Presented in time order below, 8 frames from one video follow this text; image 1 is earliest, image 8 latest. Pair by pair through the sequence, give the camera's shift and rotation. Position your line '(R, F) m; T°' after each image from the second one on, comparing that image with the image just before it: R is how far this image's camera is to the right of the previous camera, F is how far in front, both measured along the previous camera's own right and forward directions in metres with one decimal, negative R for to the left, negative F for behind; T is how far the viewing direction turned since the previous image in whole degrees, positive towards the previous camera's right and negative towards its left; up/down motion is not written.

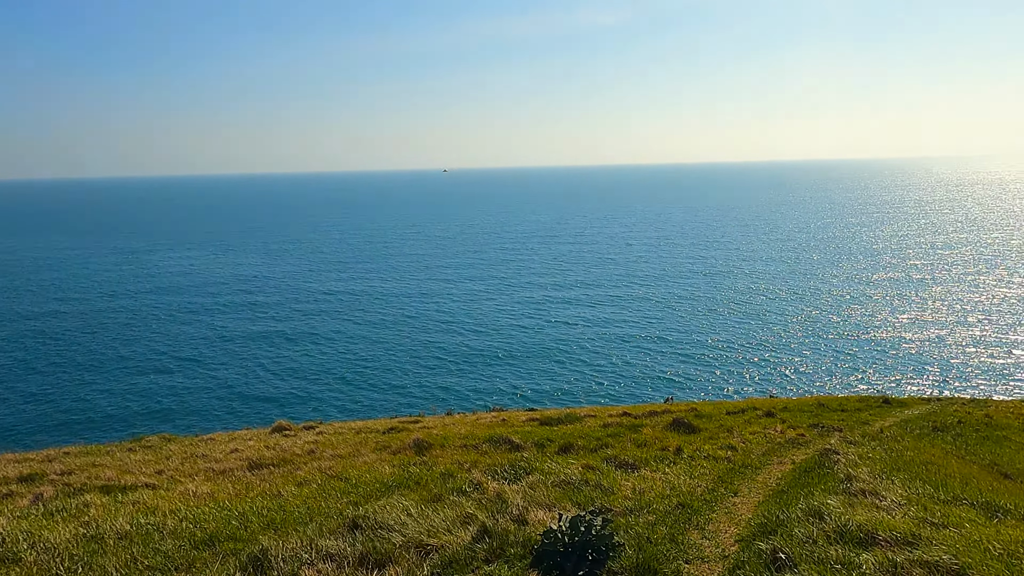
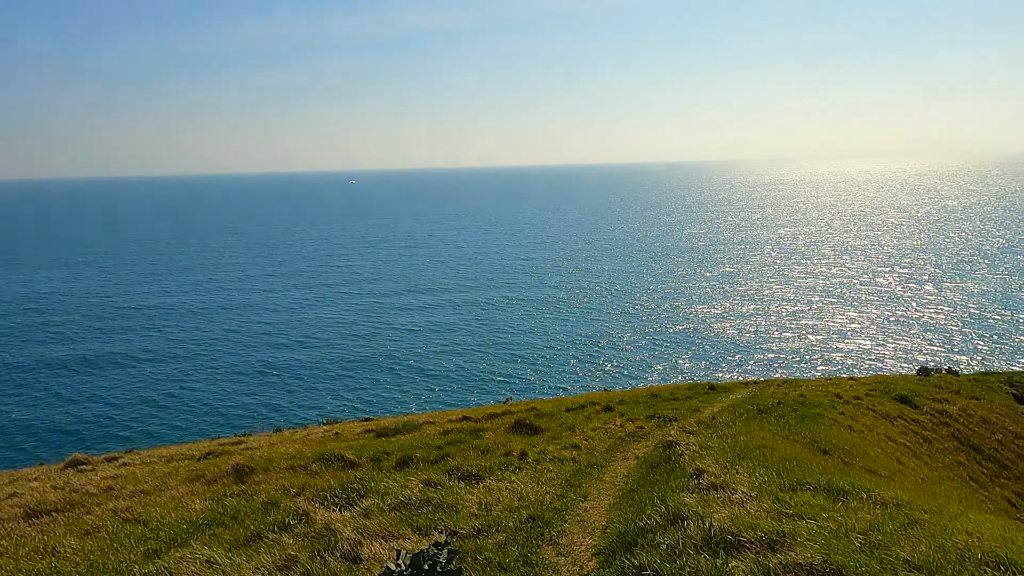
(+0.1, +1.1) m; +12°
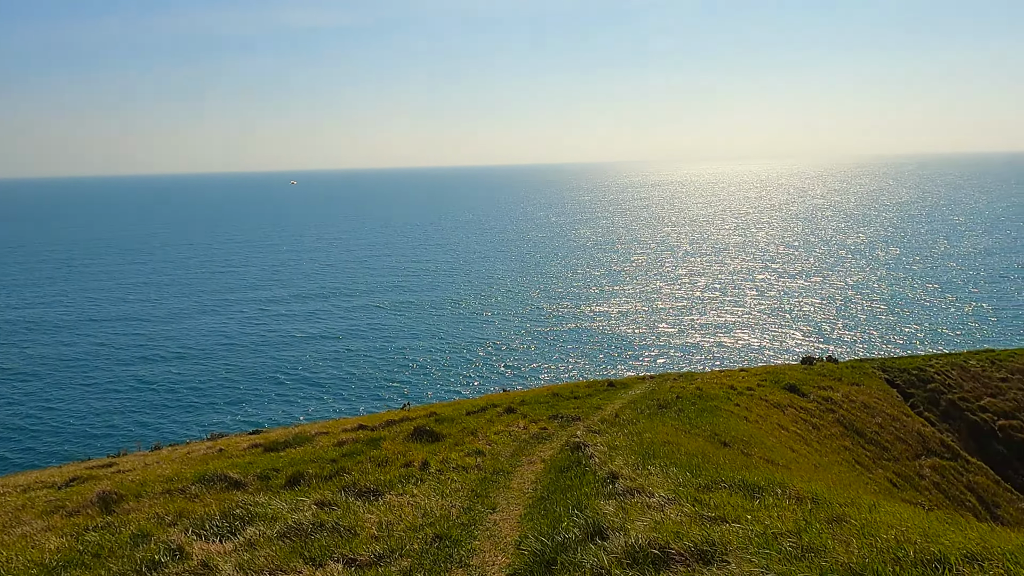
(-0.1, +0.8) m; +8°
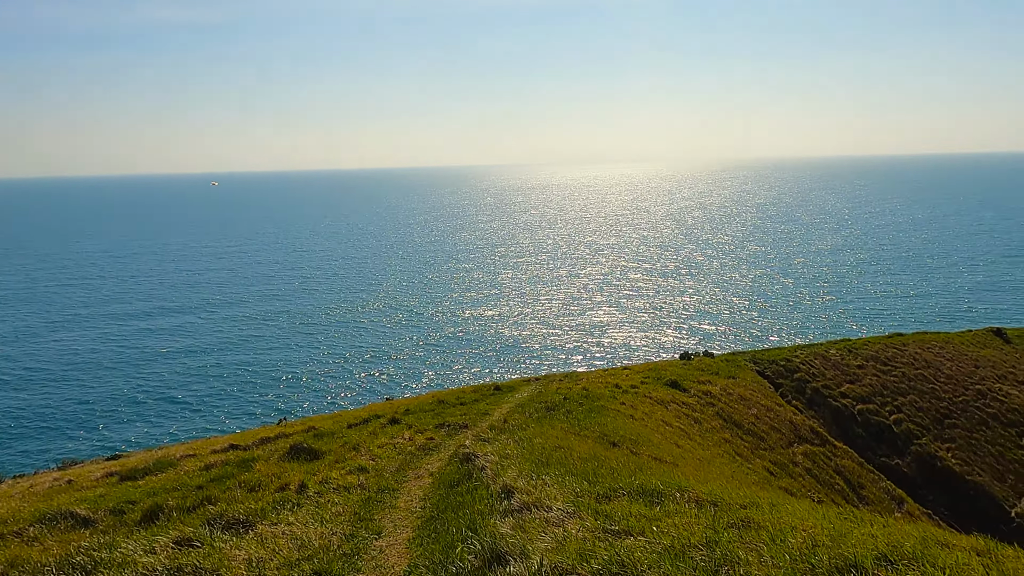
(0.0, +0.8) m; +9°
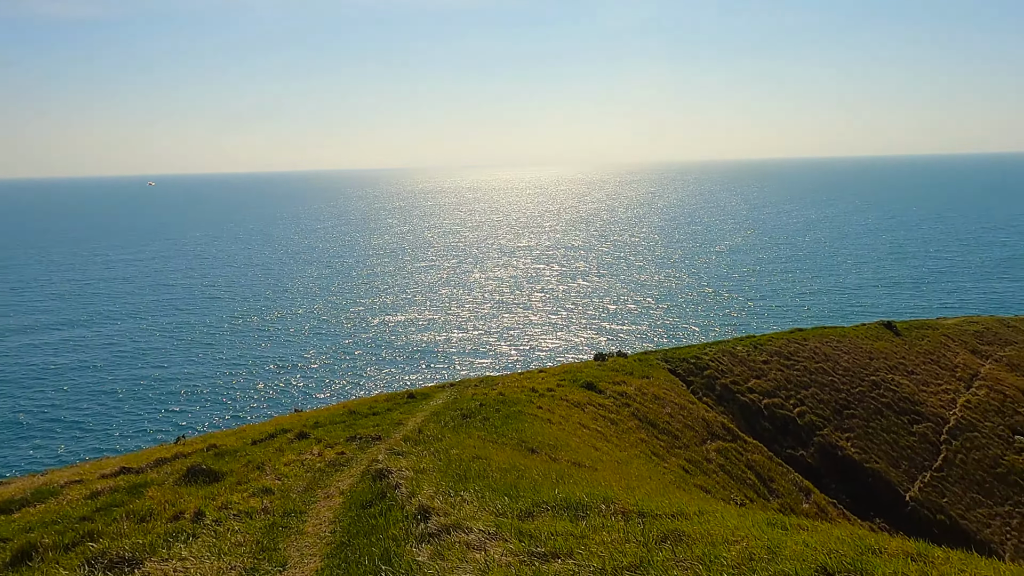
(0.0, +0.6) m; +7°
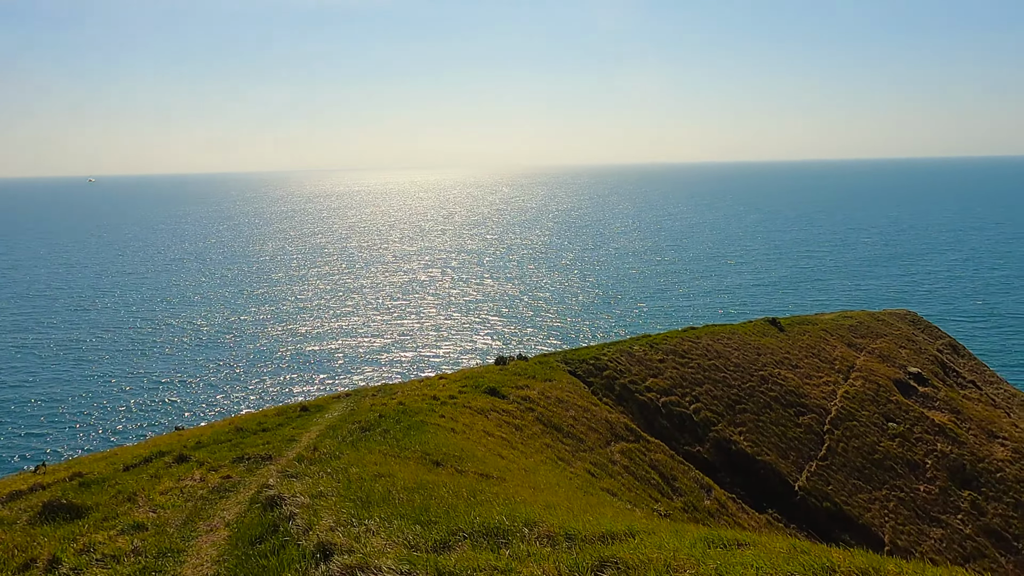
(-0.2, +1.0) m; +8°
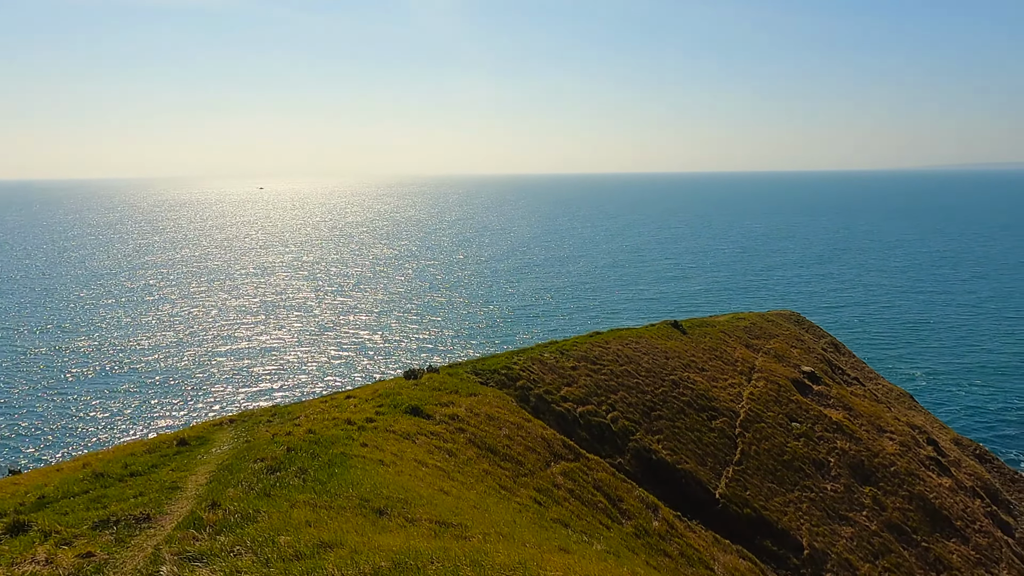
(-1.7, +4.0) m; +10°
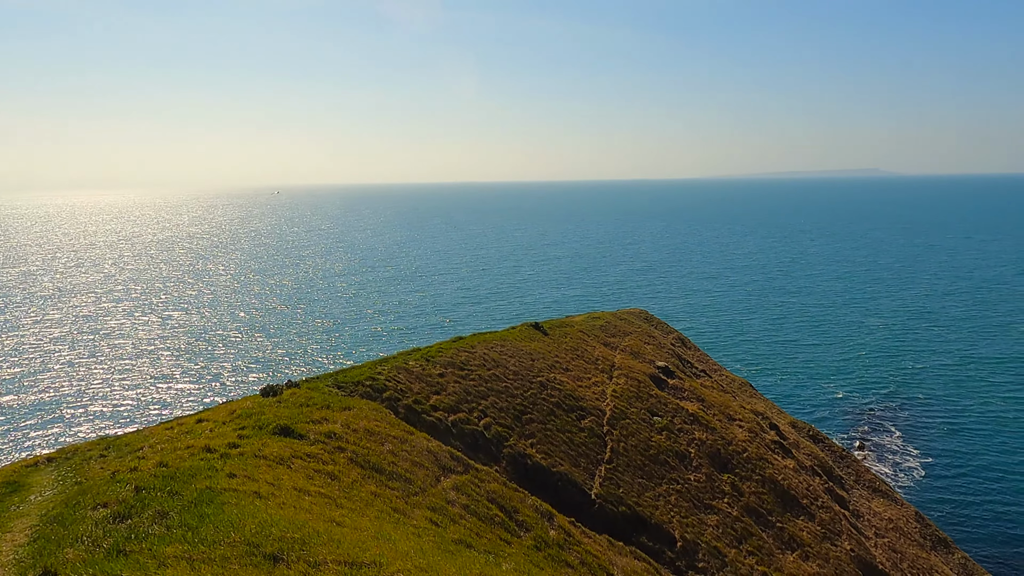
(-1.2, +2.3) m; +12°
